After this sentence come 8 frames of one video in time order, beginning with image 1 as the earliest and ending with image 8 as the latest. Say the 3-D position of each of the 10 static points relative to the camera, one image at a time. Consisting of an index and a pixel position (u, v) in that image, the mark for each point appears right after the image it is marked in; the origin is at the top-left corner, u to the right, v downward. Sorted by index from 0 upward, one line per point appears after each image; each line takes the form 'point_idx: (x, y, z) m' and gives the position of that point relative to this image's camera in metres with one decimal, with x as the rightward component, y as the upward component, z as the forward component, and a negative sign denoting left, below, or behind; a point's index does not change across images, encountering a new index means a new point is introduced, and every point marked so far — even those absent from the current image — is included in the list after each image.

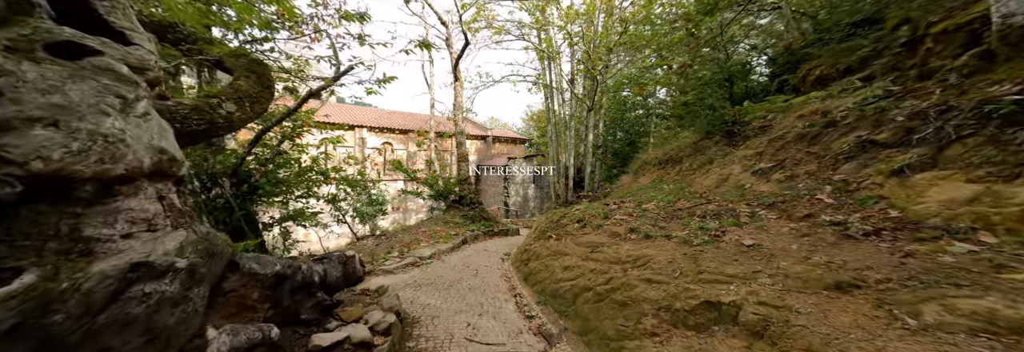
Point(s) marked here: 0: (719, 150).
0: (+3.6, +0.4, +5.7) m
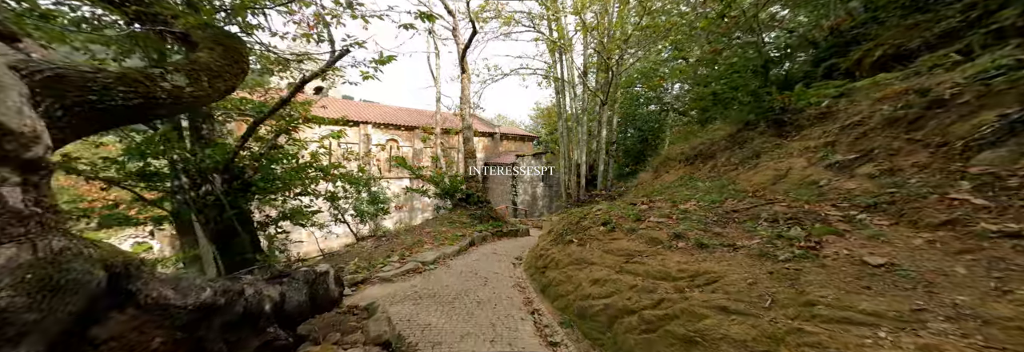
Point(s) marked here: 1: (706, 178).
0: (+3.9, +0.5, +4.9) m
1: (+3.4, -0.1, +5.7) m
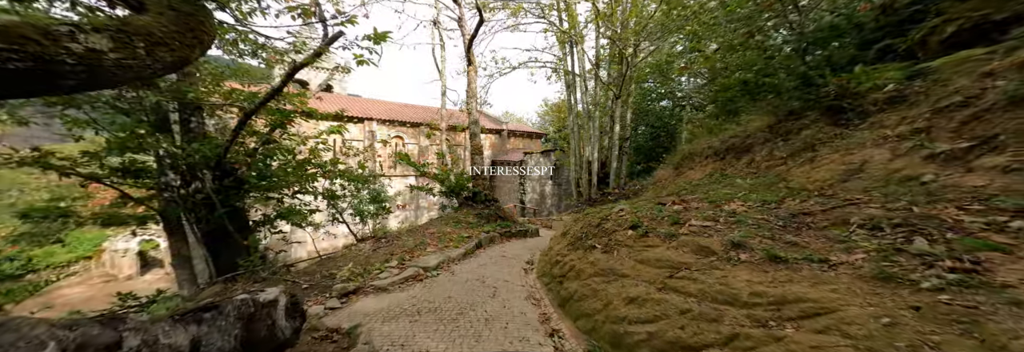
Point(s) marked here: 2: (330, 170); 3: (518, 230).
0: (+4.0, +0.6, +4.2) m
1: (+3.6, 0.0, +5.0) m
2: (-4.5, +0.1, +8.0) m
3: (+0.2, -1.8, +10.6) m
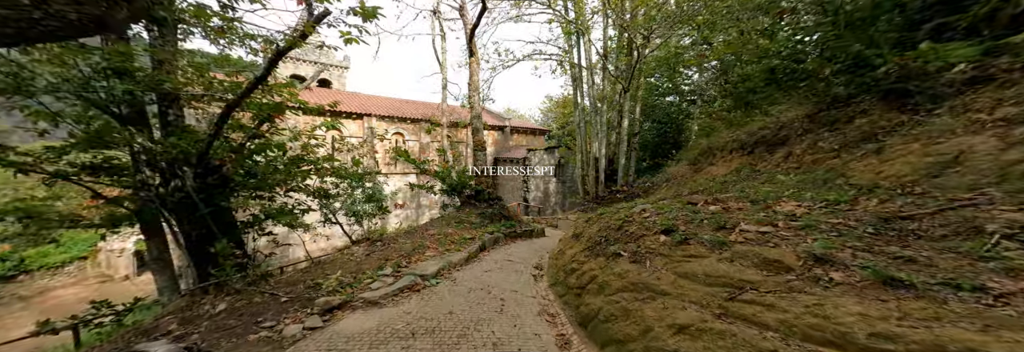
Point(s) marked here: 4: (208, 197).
0: (+4.1, +0.6, +3.6) m
1: (+3.7, +0.1, +4.4) m
2: (-4.3, +0.2, +7.5) m
3: (+0.4, -1.7, +10.0) m
4: (-5.8, -0.4, +6.2) m
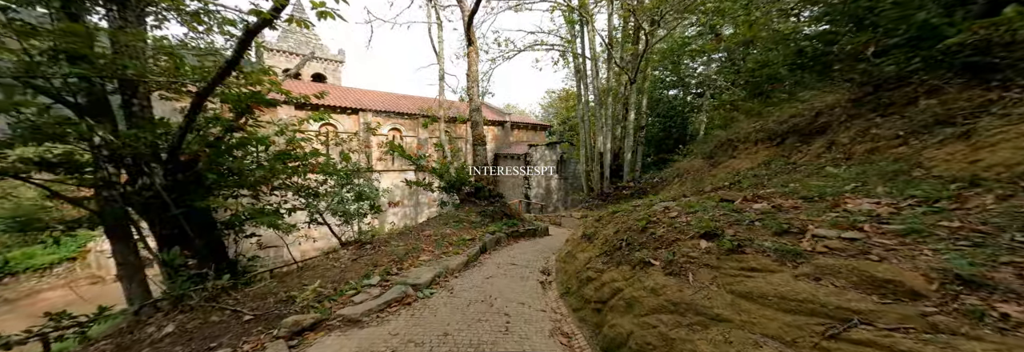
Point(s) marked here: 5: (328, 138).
0: (+4.2, +0.7, +3.0) m
1: (+3.8, +0.2, +3.8) m
2: (-4.3, +0.3, +6.9) m
3: (+0.4, -1.6, +9.4) m
4: (-5.7, -0.3, +5.6) m
5: (-4.6, +1.0, +8.1) m
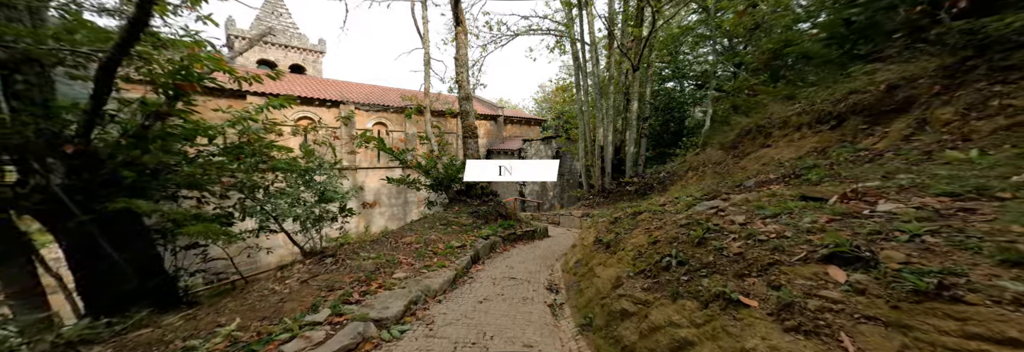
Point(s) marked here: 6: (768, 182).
0: (+4.2, +0.8, +2.1) m
1: (+3.8, +0.3, +2.8) m
2: (-4.4, +0.3, +5.7) m
3: (+0.3, -1.4, +8.4) m
4: (-5.8, -0.3, +4.4) m
5: (-4.7, +1.0, +6.9) m
6: (+3.2, -0.1, +4.1) m
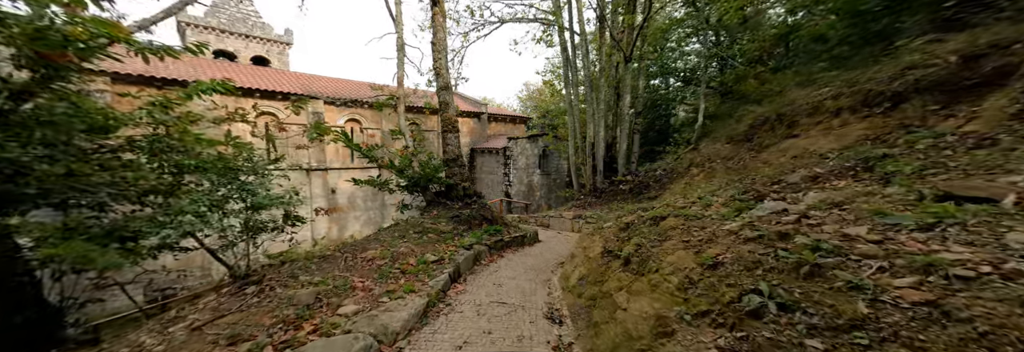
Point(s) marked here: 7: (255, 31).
0: (+4.2, +0.9, +1.3) m
1: (+3.7, +0.3, +2.0) m
2: (-4.5, +0.3, +4.5) m
3: (0.0, -1.4, +7.4) m
4: (-5.9, -0.3, +3.1) m
5: (-4.9, +1.0, +5.6) m
6: (+3.1, 0.0, +3.3) m
7: (-13.2, +7.5, +16.8) m
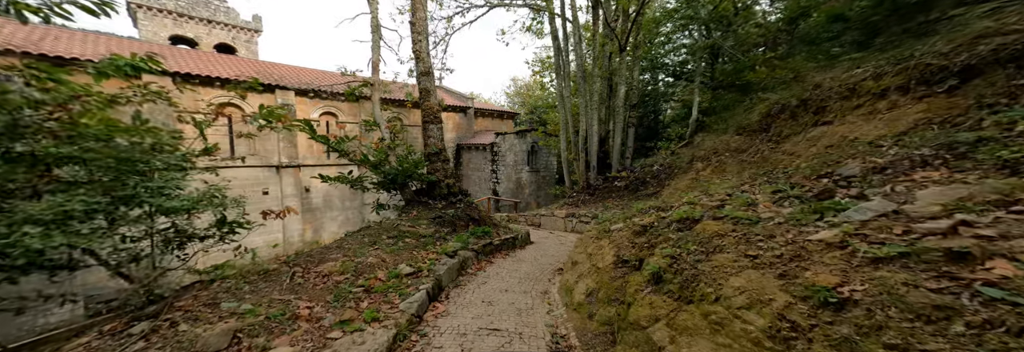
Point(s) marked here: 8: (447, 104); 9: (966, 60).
0: (+4.2, +1.0, +0.6) m
1: (+3.7, +0.4, +1.4) m
2: (-4.6, +0.4, +3.5) m
3: (-0.2, -1.3, +6.6) m
4: (-5.9, -0.3, +2.1) m
5: (-5.0, +1.1, +4.6) m
6: (+3.0, +0.1, +2.6) m
7: (-13.8, +7.6, +15.4) m
8: (-3.6, +4.2, +18.8) m
9: (+4.3, +1.1, +3.1) m
